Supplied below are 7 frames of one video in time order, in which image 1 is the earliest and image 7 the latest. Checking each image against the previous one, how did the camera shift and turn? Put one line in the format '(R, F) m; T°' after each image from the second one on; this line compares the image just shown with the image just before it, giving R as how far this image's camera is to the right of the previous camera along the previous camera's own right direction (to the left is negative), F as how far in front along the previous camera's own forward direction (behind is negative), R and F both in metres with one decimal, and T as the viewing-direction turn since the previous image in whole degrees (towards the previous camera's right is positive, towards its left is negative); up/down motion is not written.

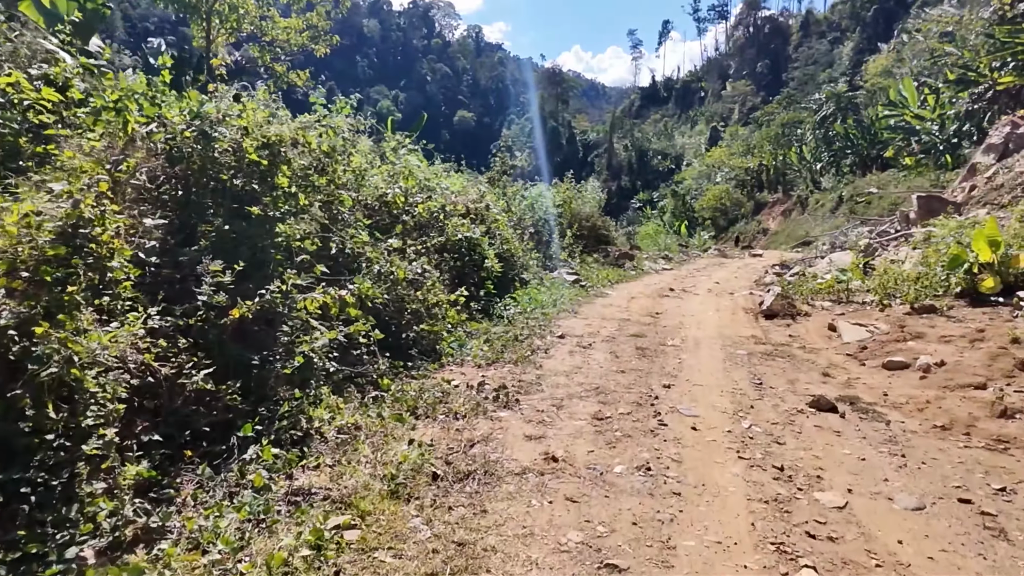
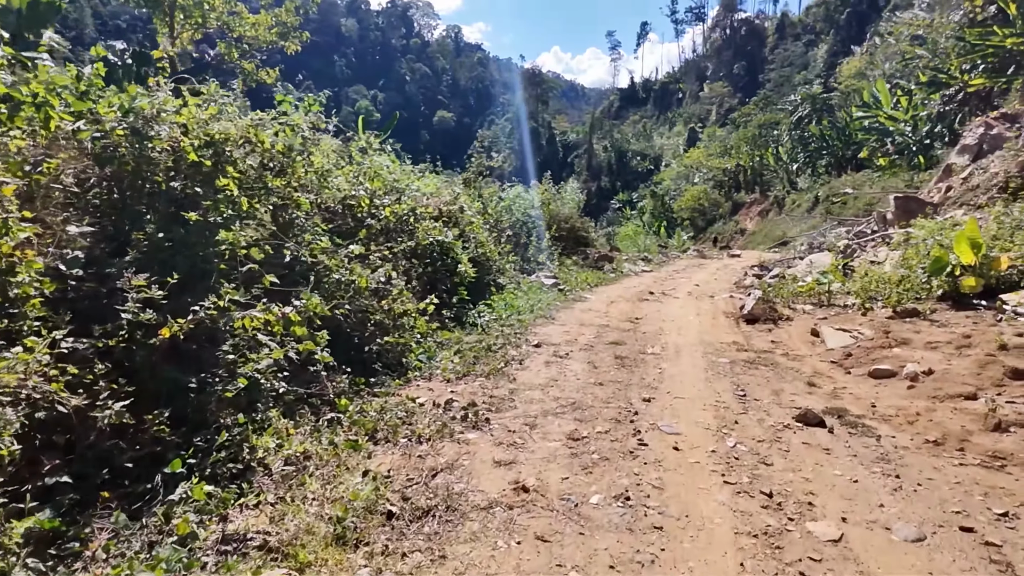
(+0.1, +0.3) m; +2°
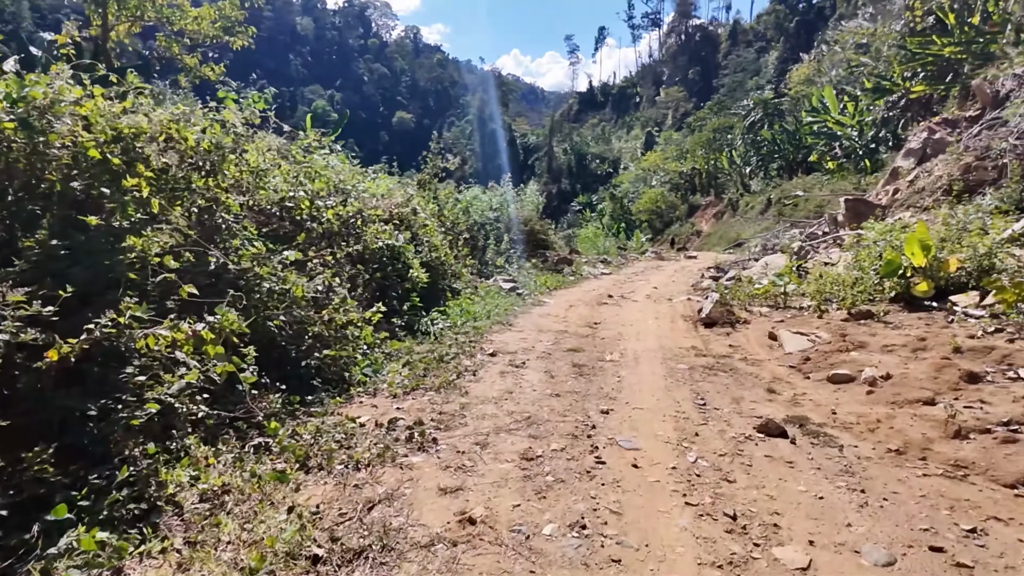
(+0.1, +0.2) m; +4°
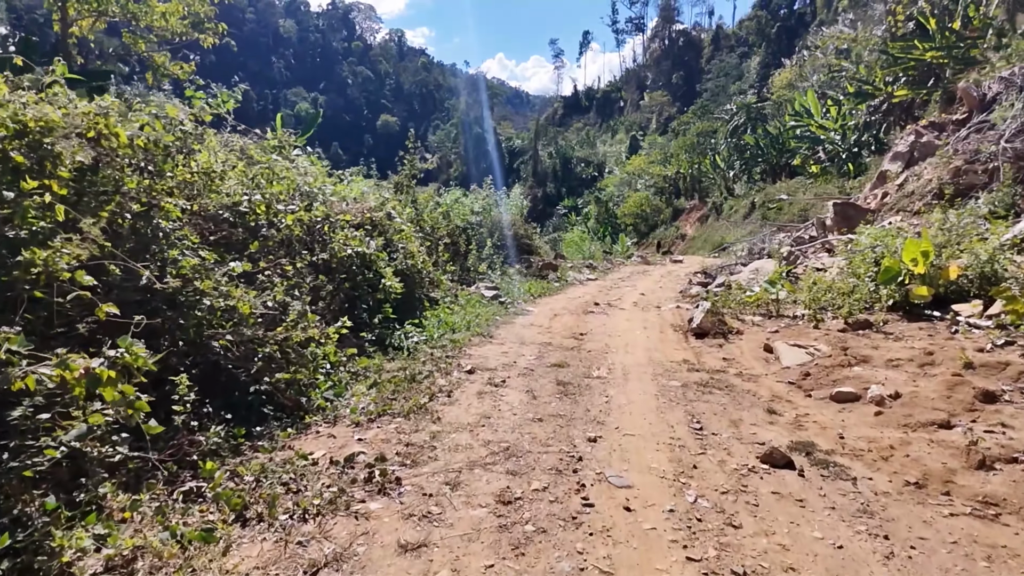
(+0.1, +0.4) m; +1°
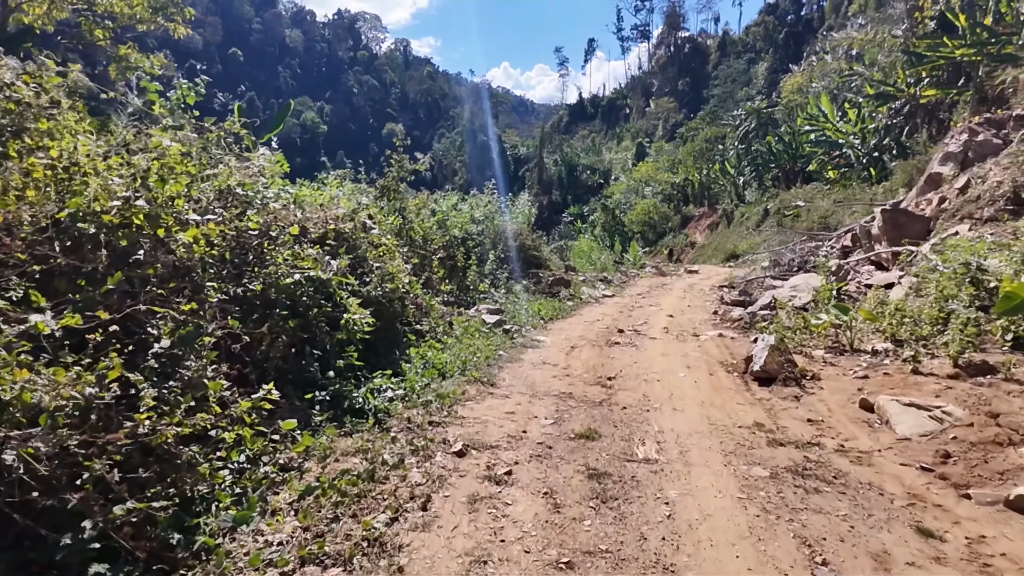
(0.0, +1.5) m; -1°
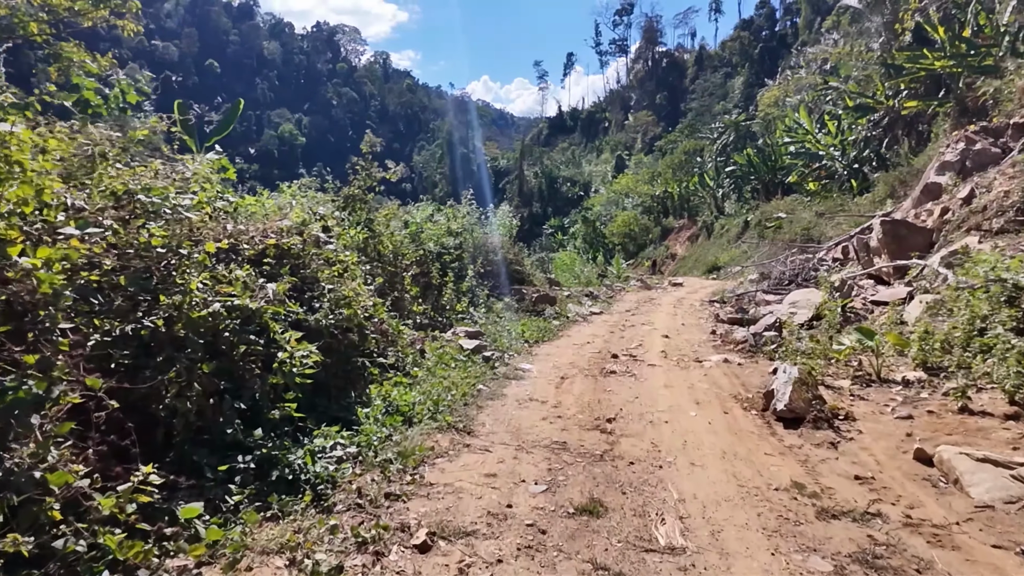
(0.0, +0.8) m; +2°
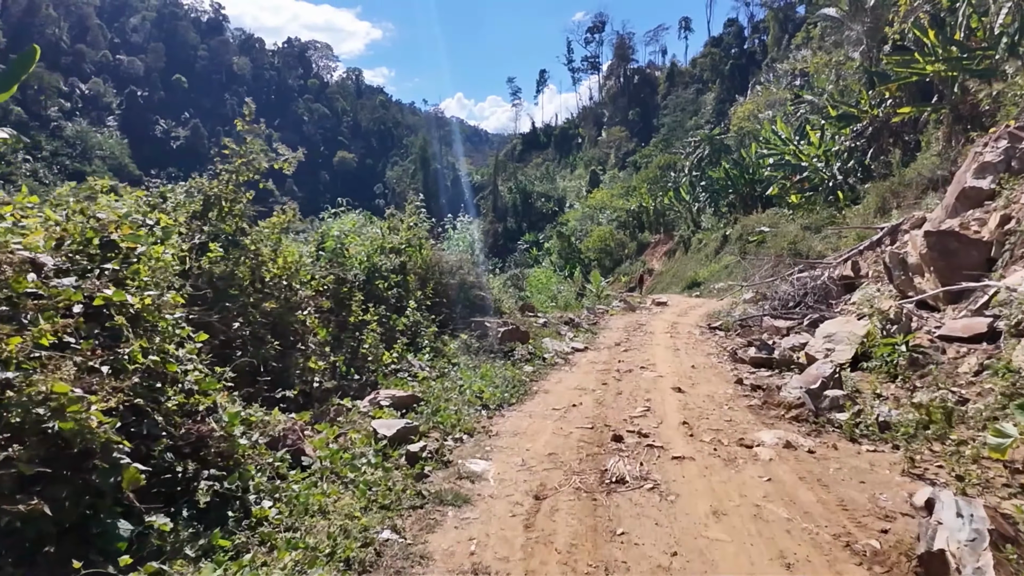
(+0.2, +2.3) m; +2°
